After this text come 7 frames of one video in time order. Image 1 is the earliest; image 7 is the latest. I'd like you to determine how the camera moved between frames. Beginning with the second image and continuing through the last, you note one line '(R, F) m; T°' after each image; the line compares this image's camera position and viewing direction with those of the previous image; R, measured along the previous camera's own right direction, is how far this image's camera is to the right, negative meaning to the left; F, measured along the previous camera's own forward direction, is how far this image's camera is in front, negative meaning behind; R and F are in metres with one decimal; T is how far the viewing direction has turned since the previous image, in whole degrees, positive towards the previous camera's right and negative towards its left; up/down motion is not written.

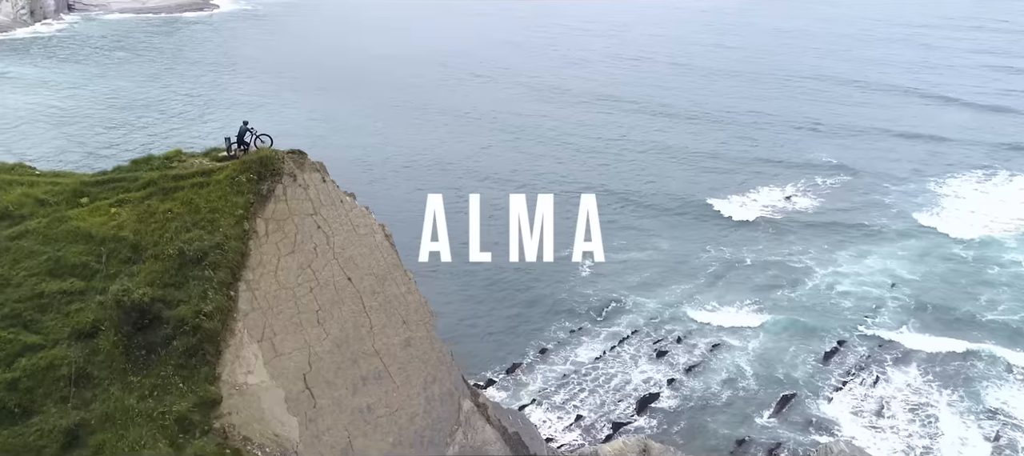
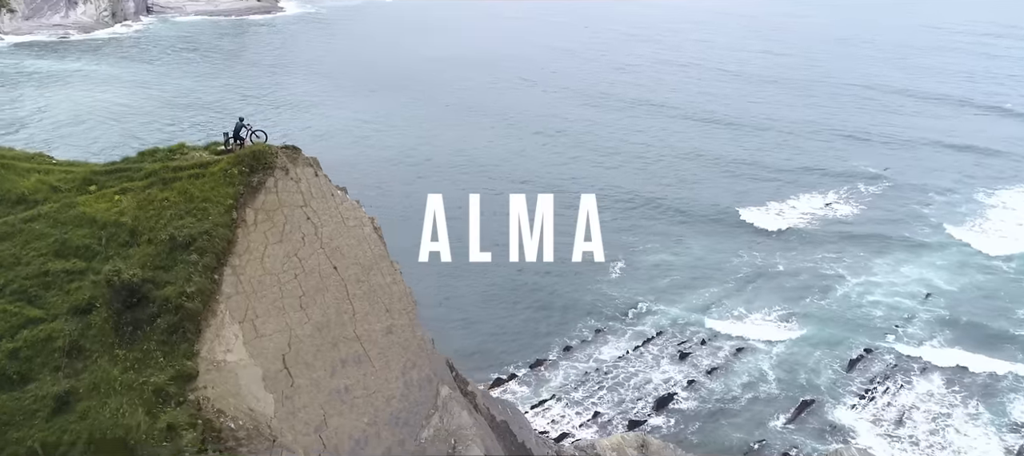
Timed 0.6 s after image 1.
(+1.0, -0.3) m; -2°
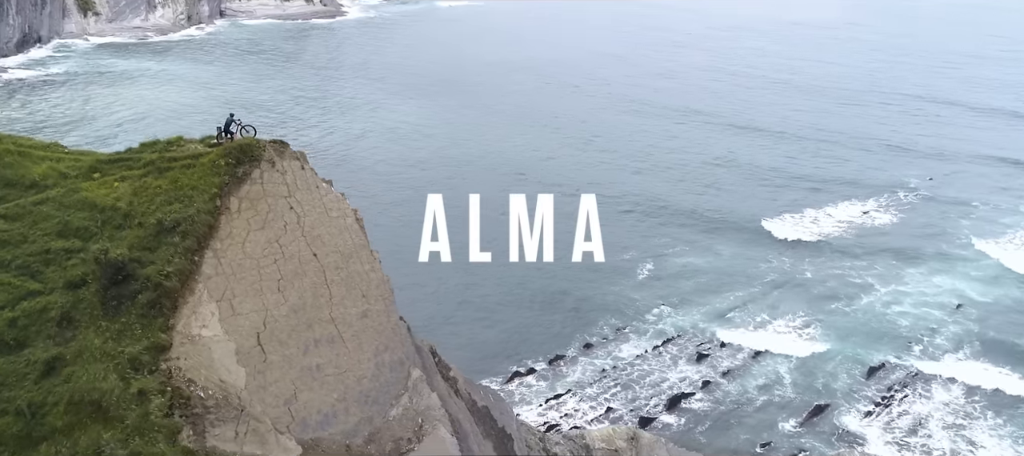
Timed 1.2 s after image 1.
(+0.4, -0.1) m; -1°
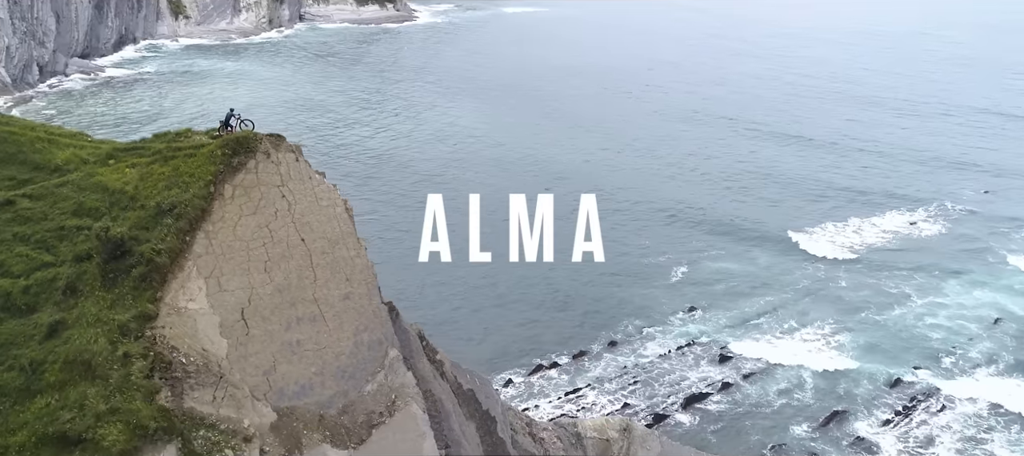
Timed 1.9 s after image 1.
(-5.8, +3.9) m; +15°
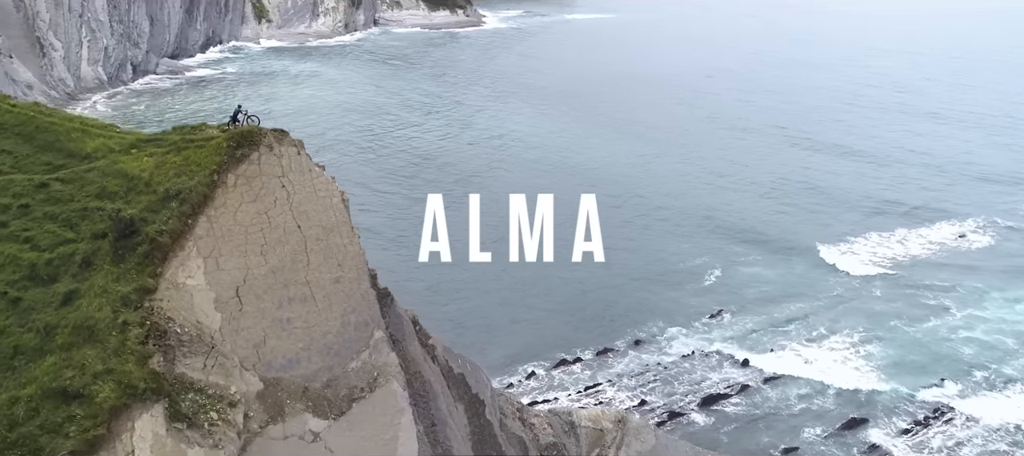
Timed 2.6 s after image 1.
(+2.2, -1.0) m; -5°
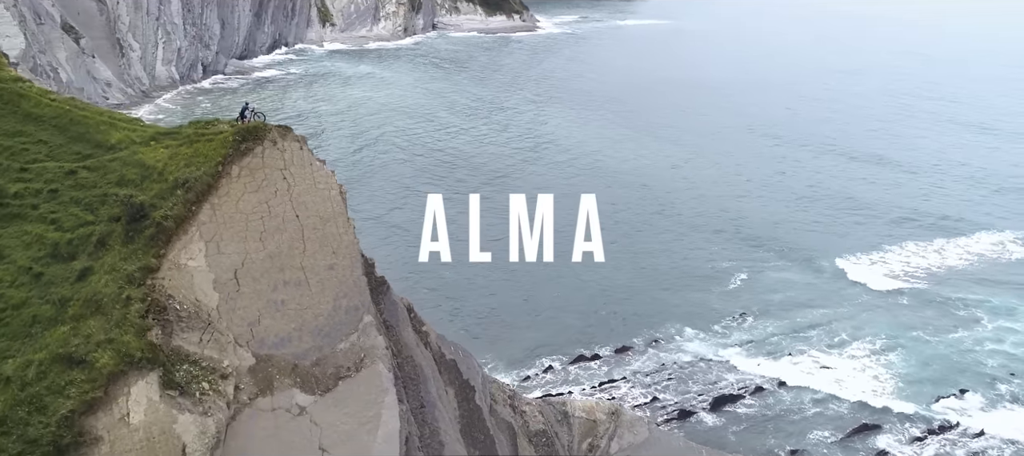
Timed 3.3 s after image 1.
(+2.0, -0.9) m; -5°
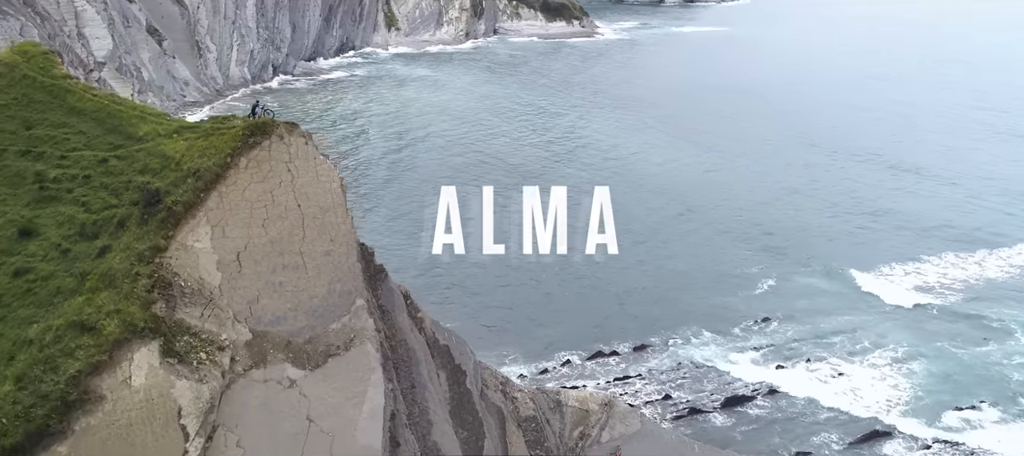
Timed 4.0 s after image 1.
(+2.2, -1.1) m; -5°
